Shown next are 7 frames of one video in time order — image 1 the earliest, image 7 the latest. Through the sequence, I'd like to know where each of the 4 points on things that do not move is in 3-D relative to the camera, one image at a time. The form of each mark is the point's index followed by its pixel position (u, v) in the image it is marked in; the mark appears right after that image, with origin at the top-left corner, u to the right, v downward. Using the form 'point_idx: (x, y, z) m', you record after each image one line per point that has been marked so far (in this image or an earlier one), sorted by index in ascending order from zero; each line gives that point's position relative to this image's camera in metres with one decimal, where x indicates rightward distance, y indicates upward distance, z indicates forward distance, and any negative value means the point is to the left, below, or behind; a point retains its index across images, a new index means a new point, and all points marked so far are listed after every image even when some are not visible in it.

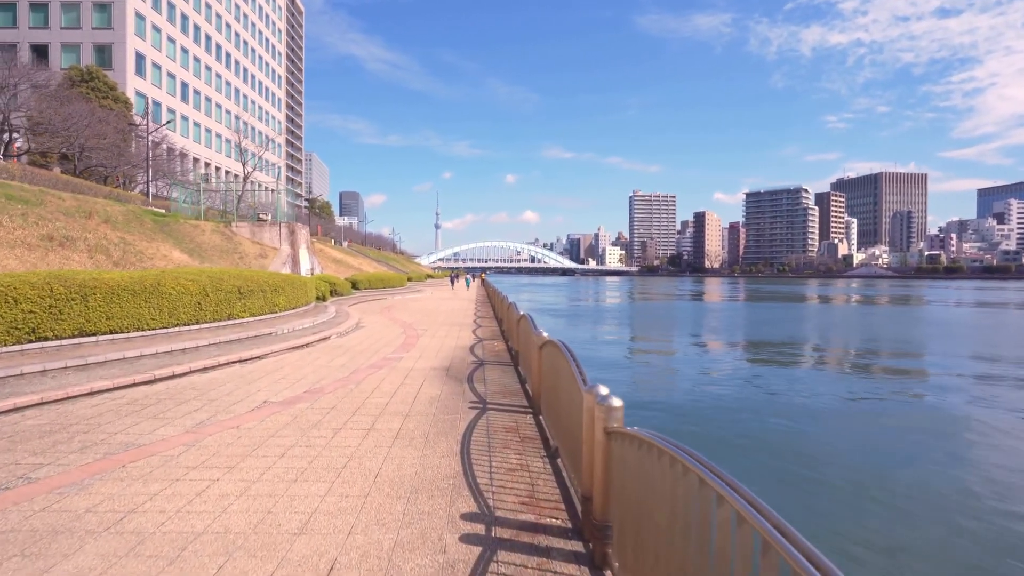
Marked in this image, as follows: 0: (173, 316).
0: (-5.5, -0.5, +10.2) m
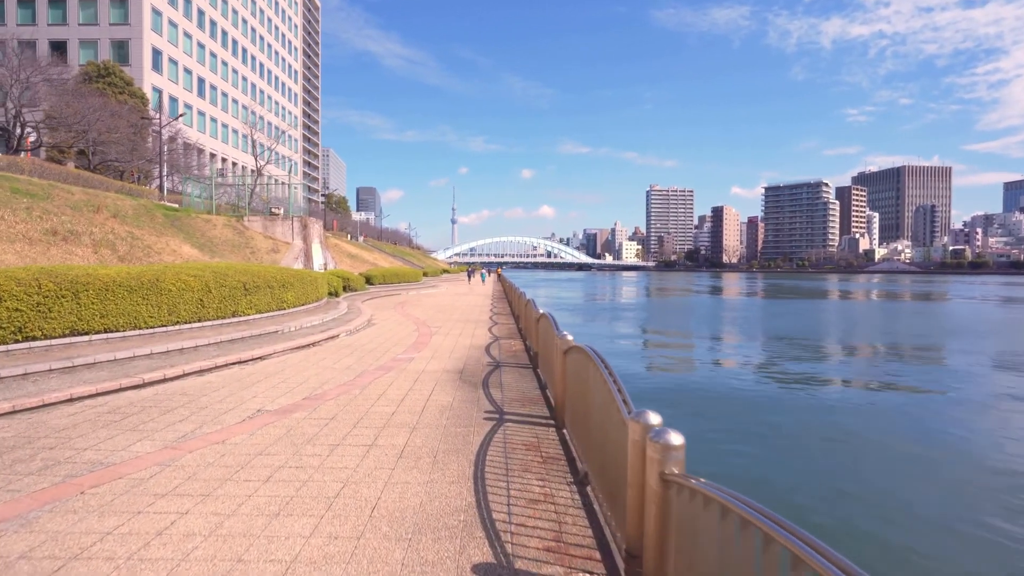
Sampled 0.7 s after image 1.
0: (-5.2, -0.4, +9.7) m
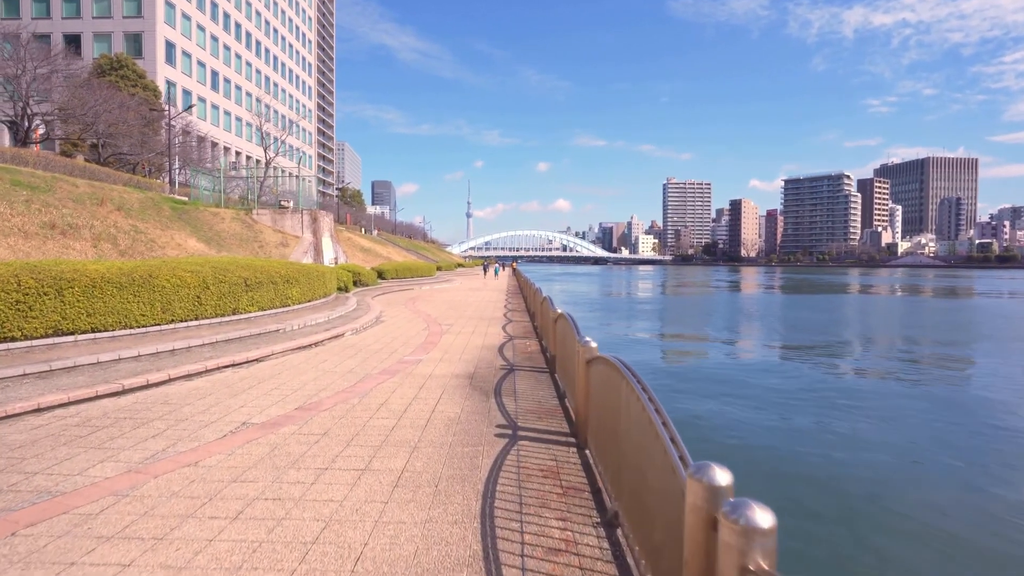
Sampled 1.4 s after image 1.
0: (-5.0, -0.3, +9.1) m
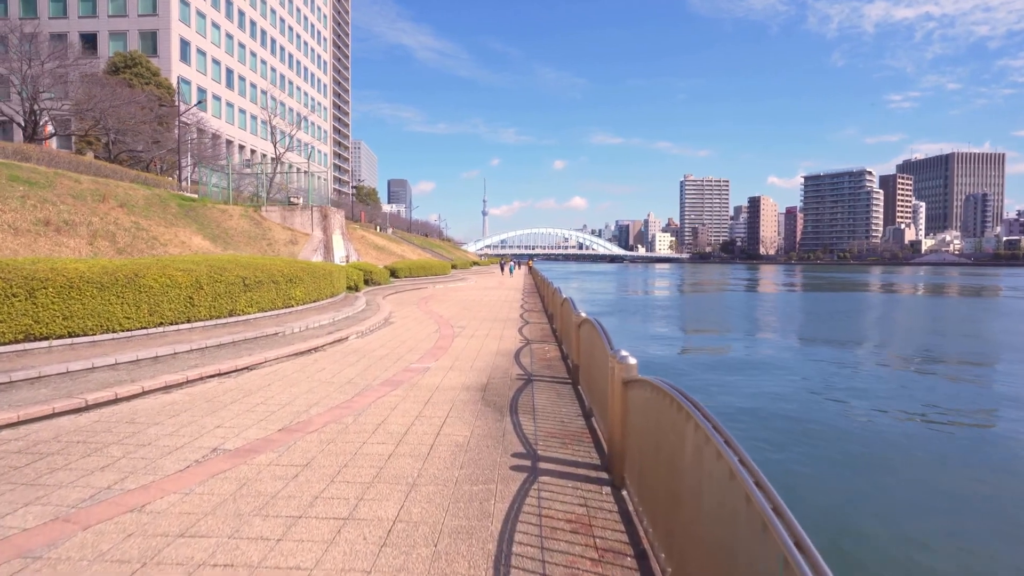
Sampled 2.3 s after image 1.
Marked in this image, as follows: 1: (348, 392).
0: (-4.8, -0.3, +8.4) m
1: (-1.6, -1.0, +6.3) m
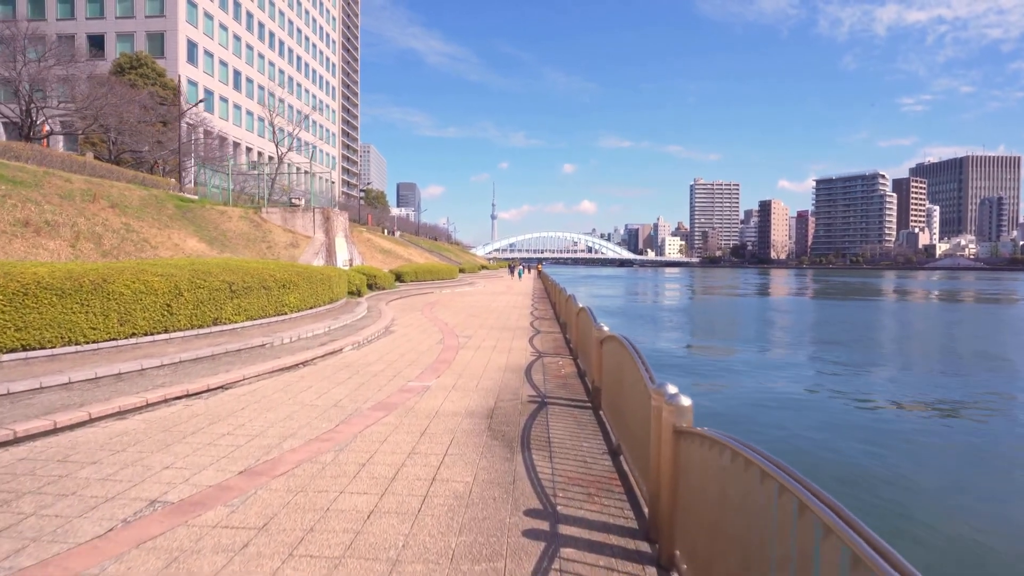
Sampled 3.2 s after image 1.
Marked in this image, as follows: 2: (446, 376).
0: (-4.7, -0.4, +7.6) m
1: (-1.5, -1.1, +5.4) m
2: (-0.8, -1.0, +7.4) m
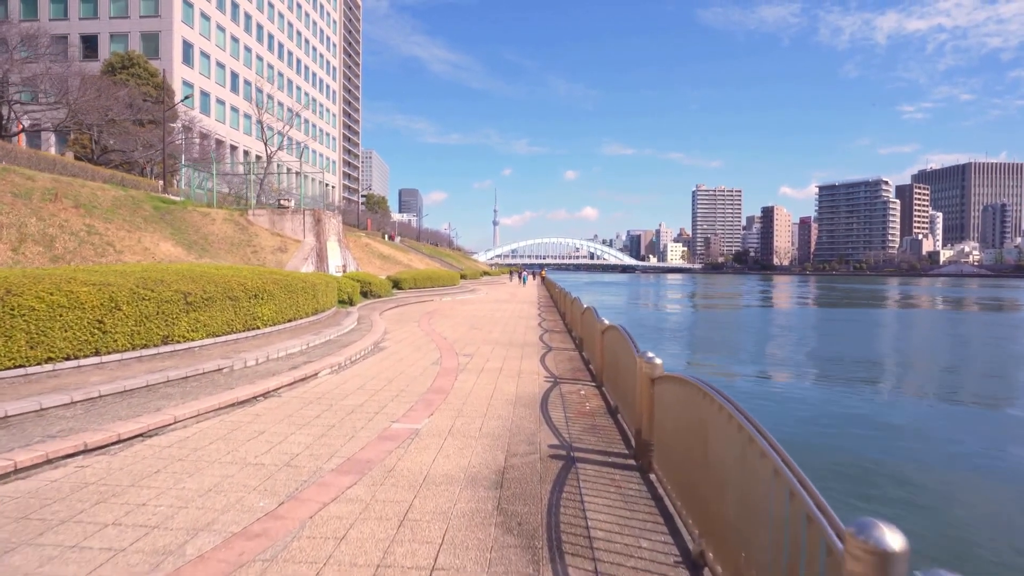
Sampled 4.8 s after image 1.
0: (-4.5, -0.6, +6.1) m
1: (-1.4, -1.2, +3.8) m
2: (-0.6, -1.2, +5.8) m
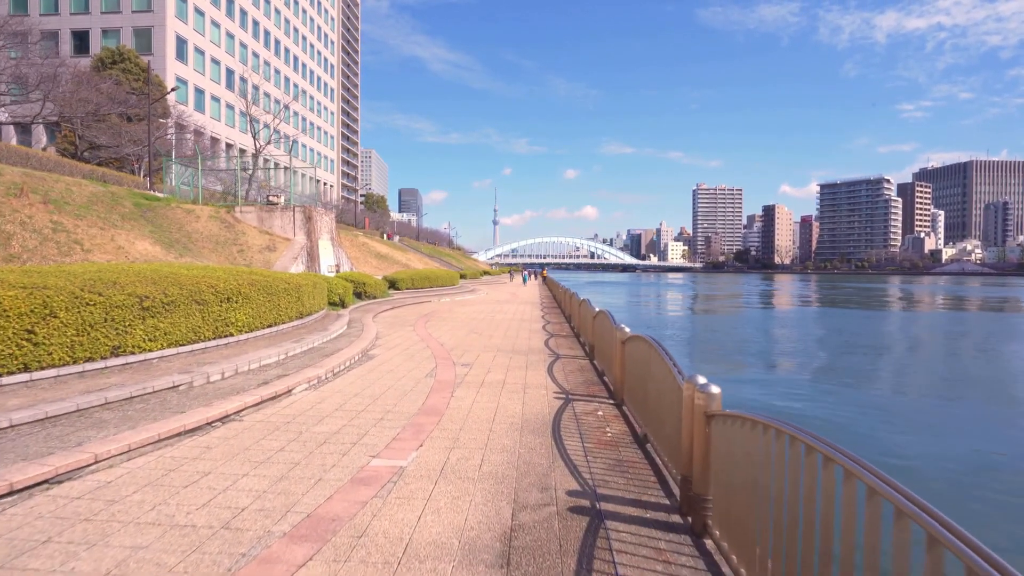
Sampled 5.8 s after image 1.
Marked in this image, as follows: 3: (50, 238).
0: (-4.5, -0.6, +5.0) m
1: (-1.4, -1.2, +2.8) m
2: (-0.6, -1.2, +4.8) m
3: (-8.4, +0.9, +11.5) m
